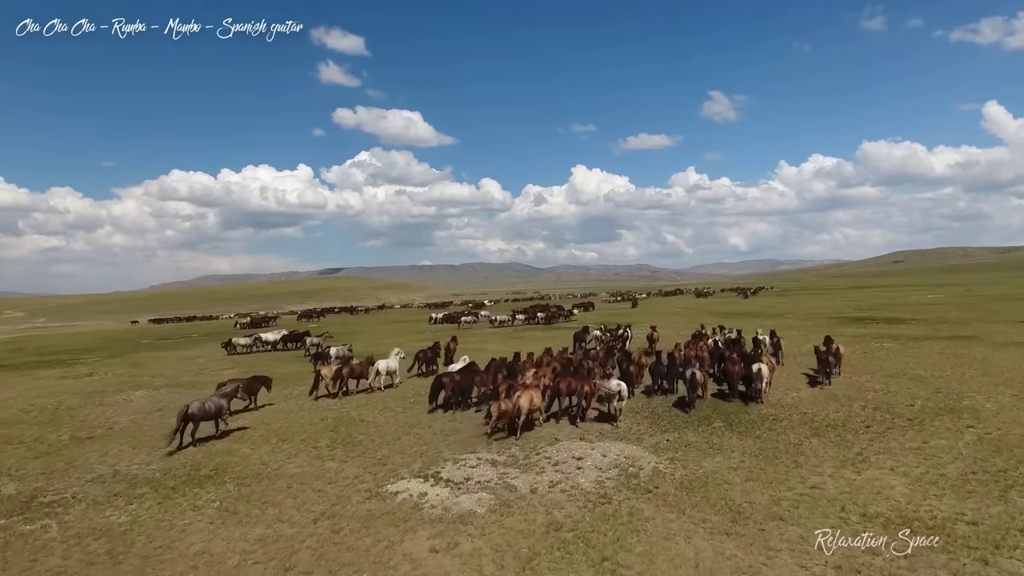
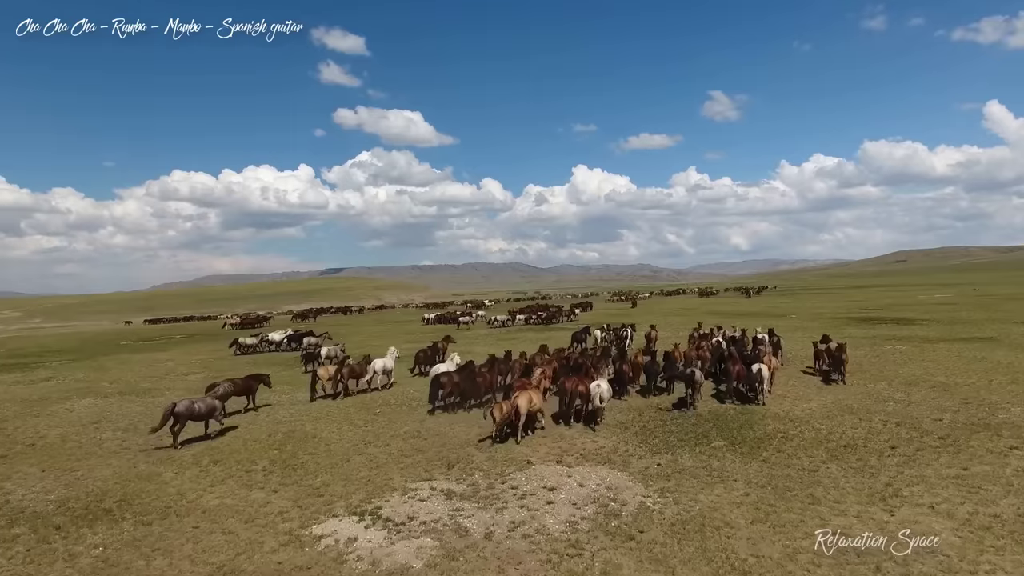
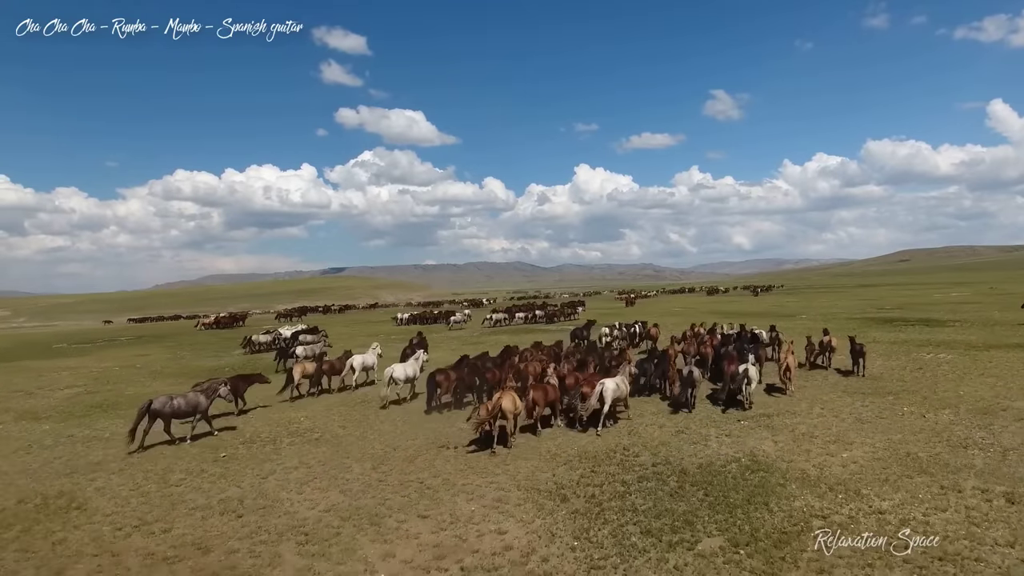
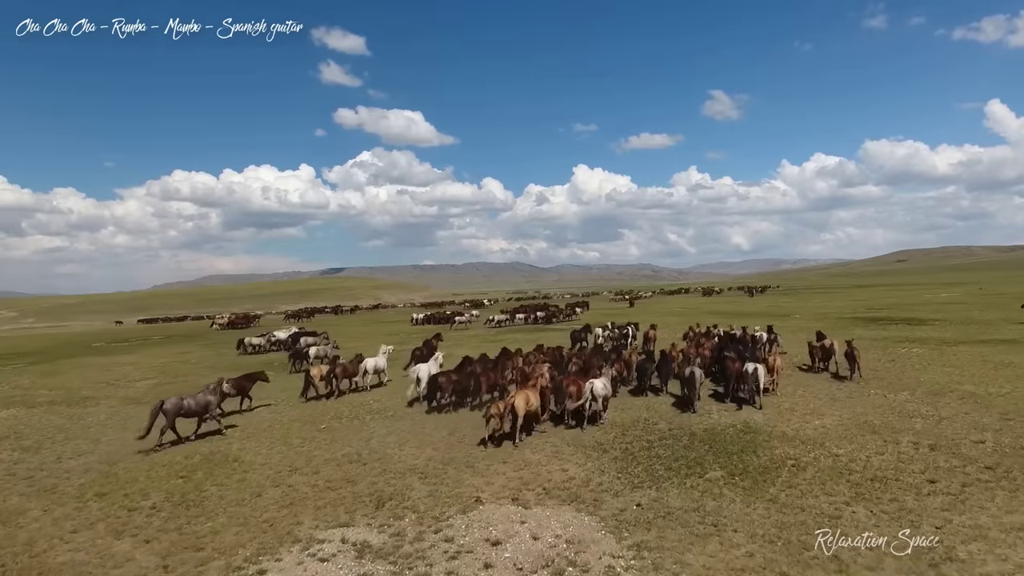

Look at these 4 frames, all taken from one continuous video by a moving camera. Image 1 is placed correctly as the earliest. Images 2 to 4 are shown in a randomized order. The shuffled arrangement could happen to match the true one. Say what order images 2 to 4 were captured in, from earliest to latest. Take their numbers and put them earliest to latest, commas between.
2, 4, 3
